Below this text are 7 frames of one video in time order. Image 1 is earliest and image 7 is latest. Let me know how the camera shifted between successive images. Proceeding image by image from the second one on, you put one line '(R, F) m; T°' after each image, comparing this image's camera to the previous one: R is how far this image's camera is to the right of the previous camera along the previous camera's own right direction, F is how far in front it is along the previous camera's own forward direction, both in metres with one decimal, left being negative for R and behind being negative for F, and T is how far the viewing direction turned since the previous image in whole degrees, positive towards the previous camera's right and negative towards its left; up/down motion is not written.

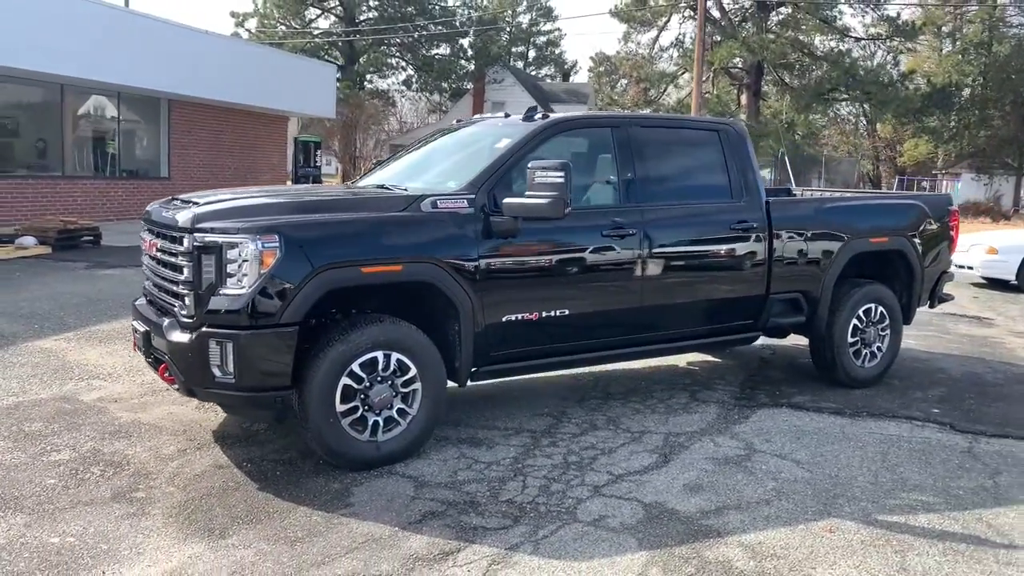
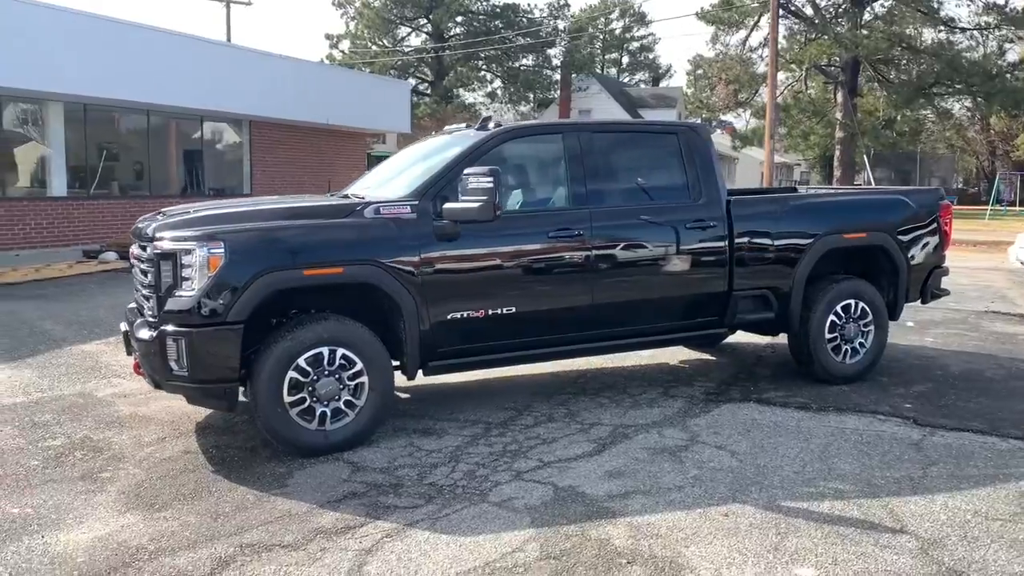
(+1.0, -0.3) m; -7°
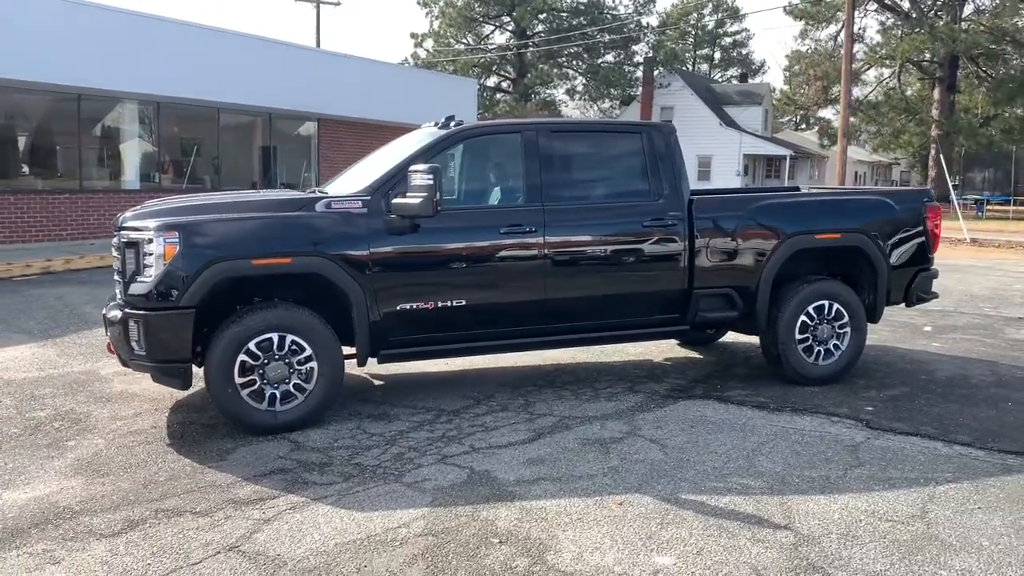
(+0.9, -0.2) m; -6°
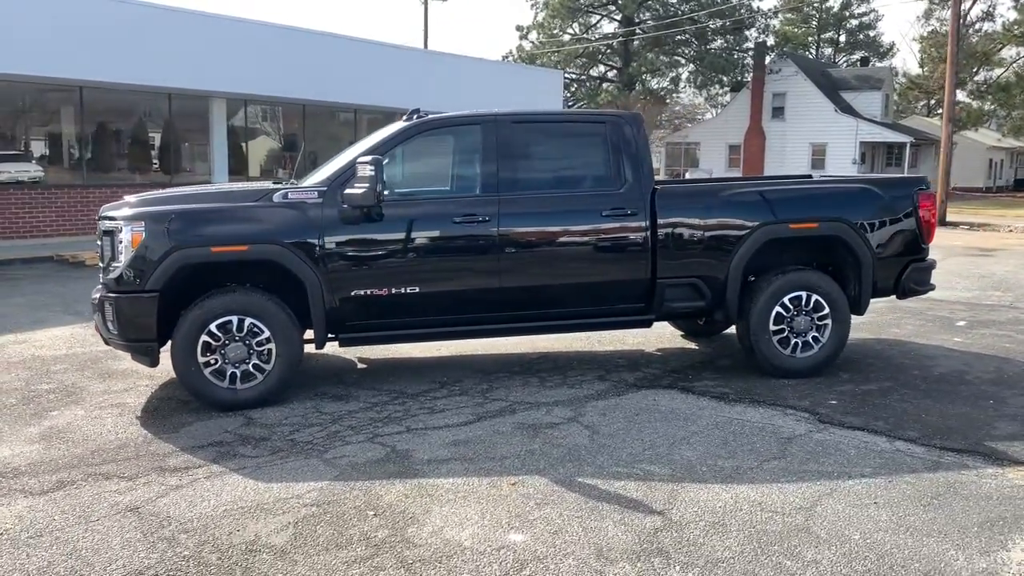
(+1.1, -0.1) m; -8°
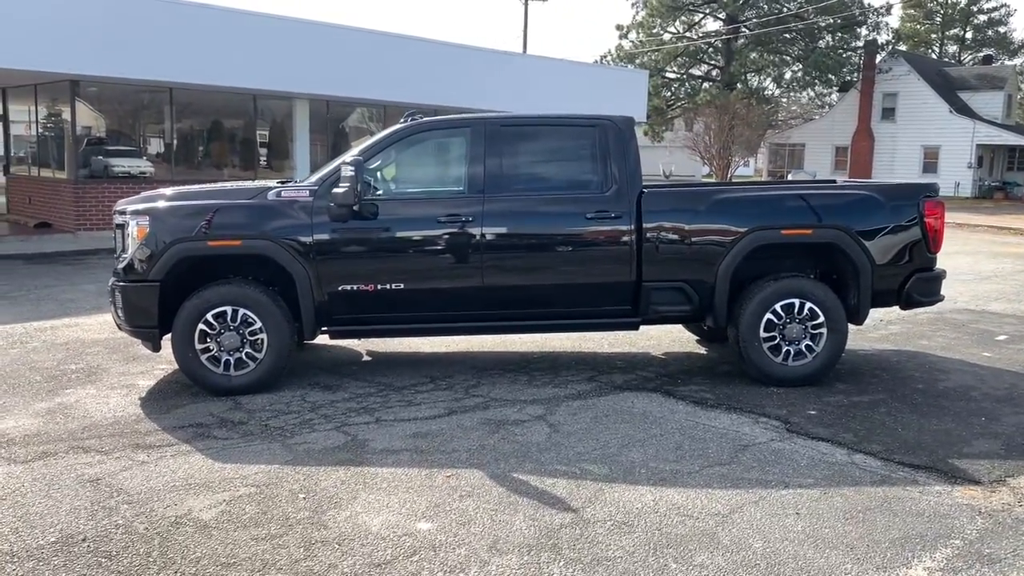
(+0.9, -0.1) m; -7°
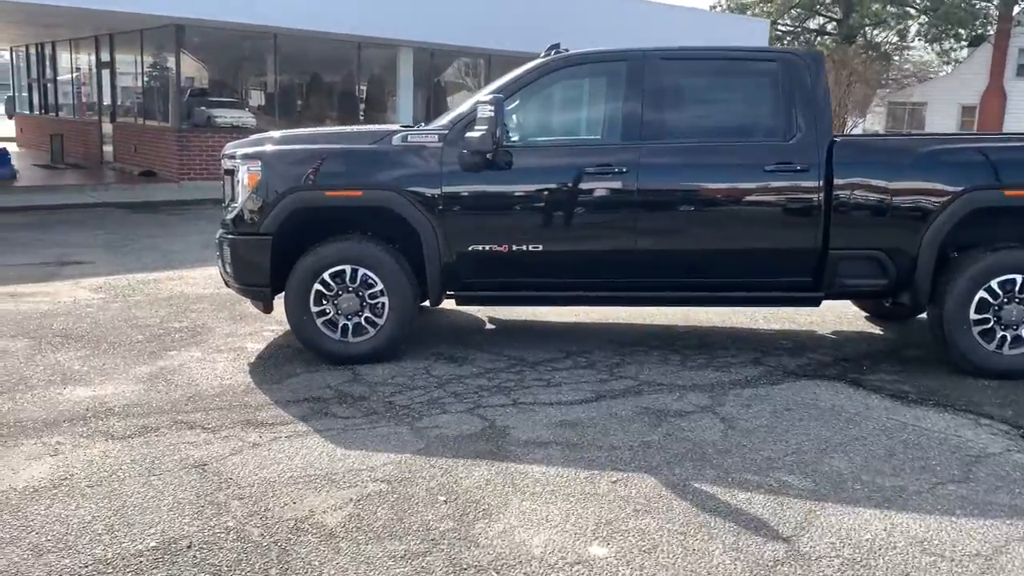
(-0.4, +0.8) m; -6°
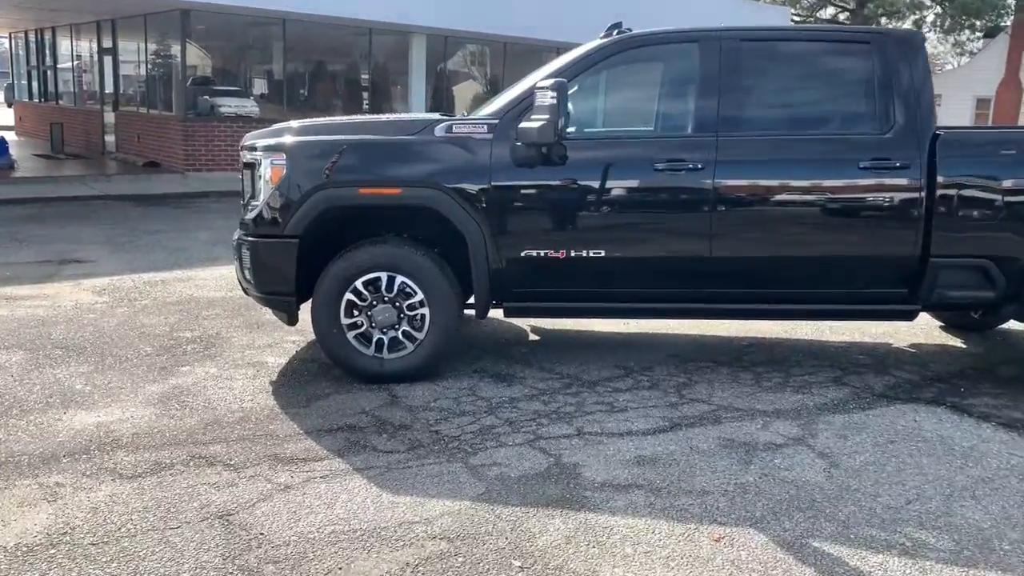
(-0.3, +0.6) m; 0°
